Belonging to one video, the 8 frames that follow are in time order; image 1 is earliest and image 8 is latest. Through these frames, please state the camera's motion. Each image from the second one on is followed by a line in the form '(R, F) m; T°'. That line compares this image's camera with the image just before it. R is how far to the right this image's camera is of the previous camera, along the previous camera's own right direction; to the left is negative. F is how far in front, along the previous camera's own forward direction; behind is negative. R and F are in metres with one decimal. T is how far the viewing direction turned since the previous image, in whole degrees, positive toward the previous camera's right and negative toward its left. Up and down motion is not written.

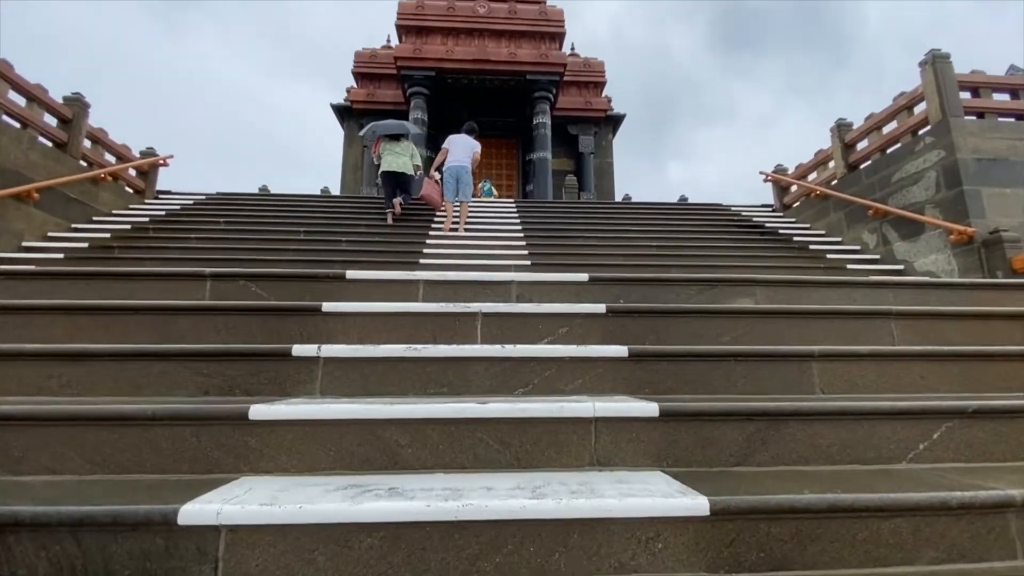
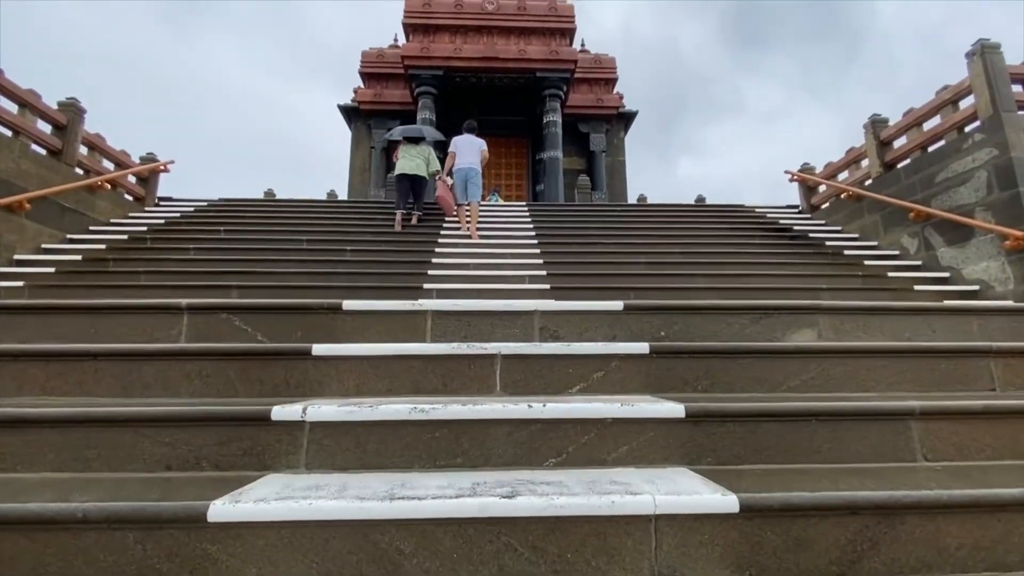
(-0.1, +0.3) m; -1°
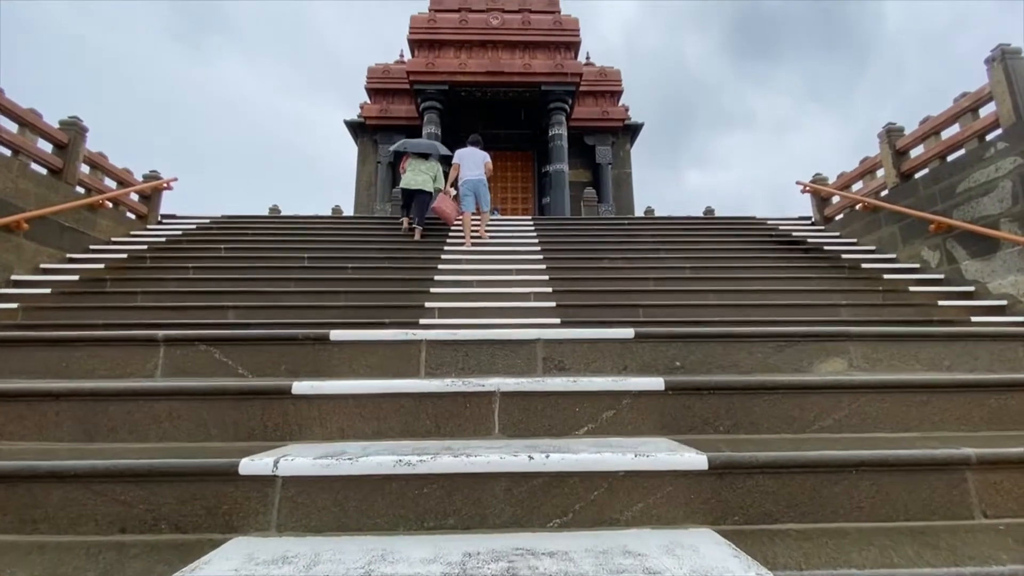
(0.0, +0.2) m; -1°
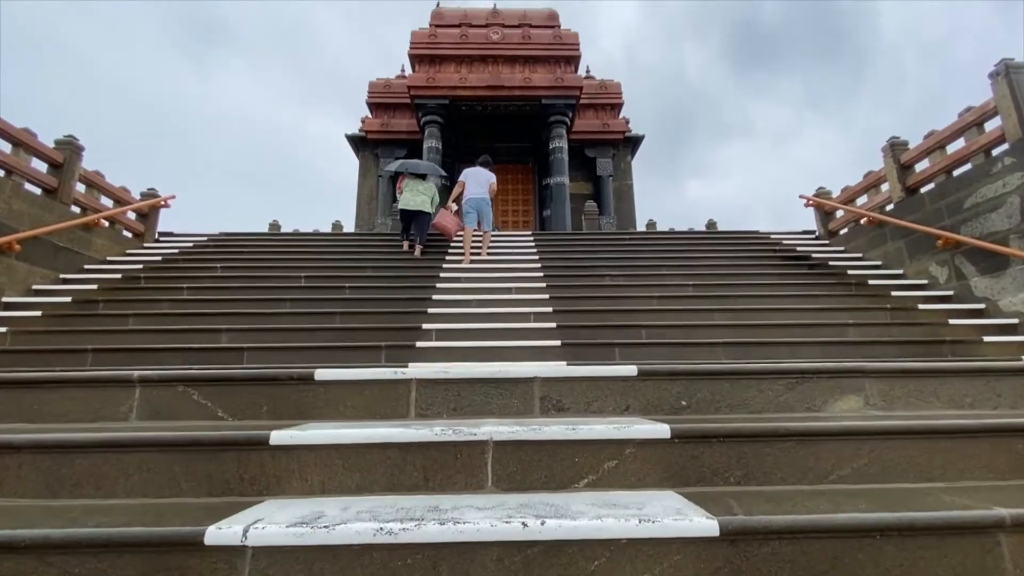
(0.0, +0.1) m; 0°
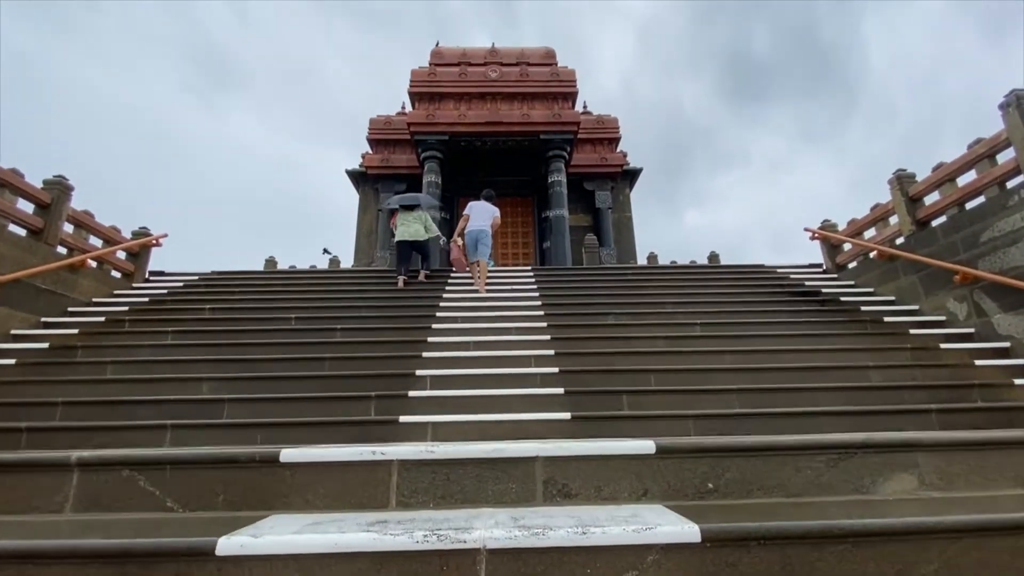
(0.0, +0.2) m; 0°
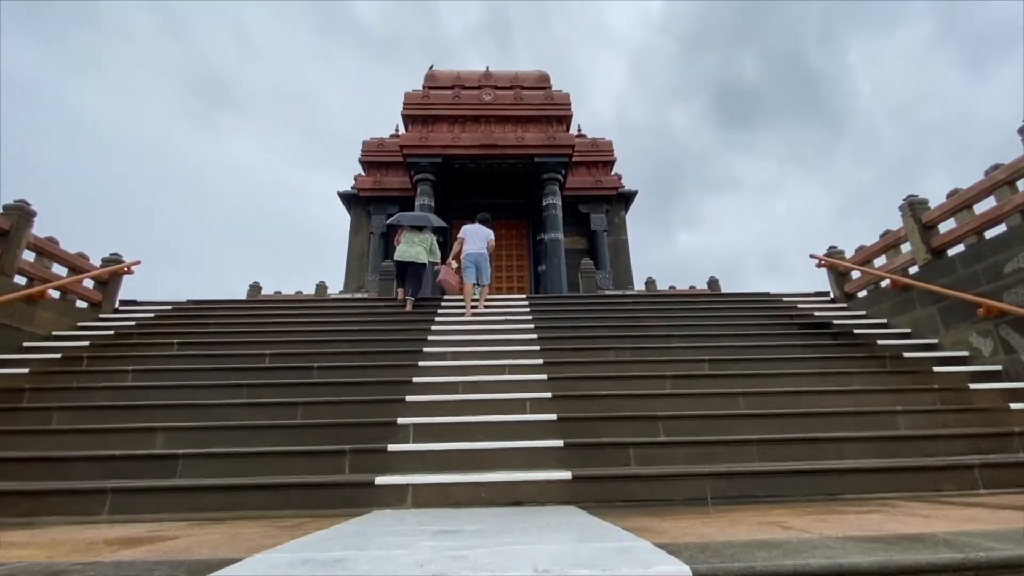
(0.0, +0.4) m; +1°
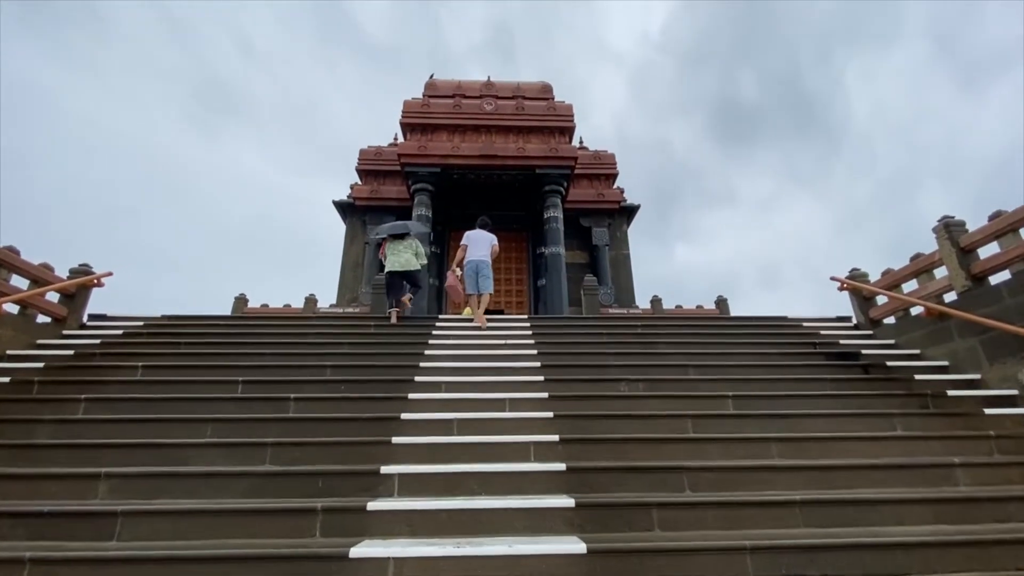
(0.0, +0.5) m; 0°
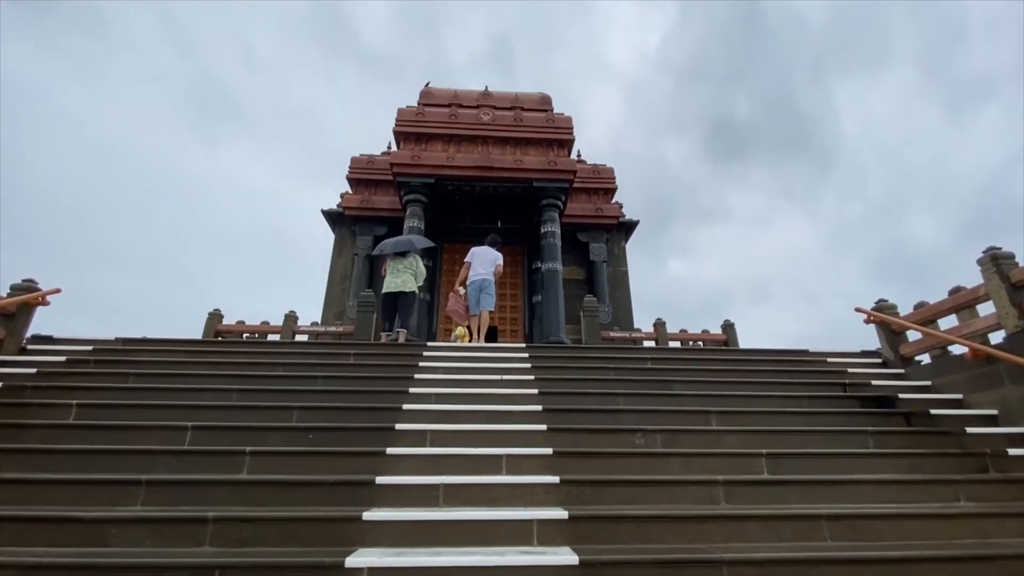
(-0.1, +0.6) m; +1°
